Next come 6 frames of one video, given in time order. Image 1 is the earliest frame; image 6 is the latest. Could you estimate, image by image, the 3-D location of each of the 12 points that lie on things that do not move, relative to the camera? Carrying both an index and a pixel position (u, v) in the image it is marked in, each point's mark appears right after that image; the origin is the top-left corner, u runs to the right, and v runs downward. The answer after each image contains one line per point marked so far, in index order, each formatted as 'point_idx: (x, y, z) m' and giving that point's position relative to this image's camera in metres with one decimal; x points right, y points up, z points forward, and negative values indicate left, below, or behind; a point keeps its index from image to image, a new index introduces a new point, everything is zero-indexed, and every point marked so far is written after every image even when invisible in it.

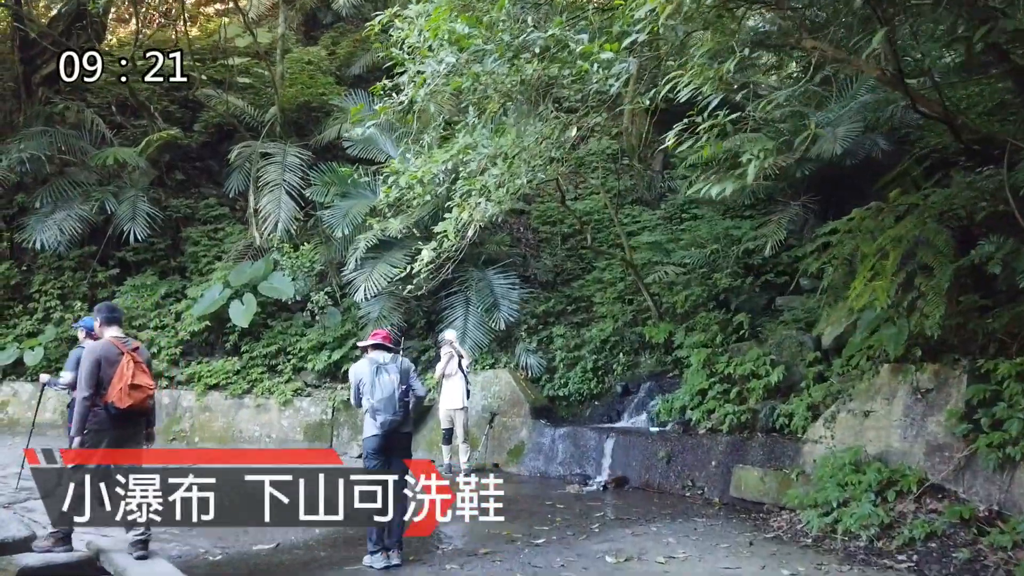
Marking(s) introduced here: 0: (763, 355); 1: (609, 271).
0: (+2.4, -0.6, +7.2) m
1: (+1.4, +0.2, +10.9) m
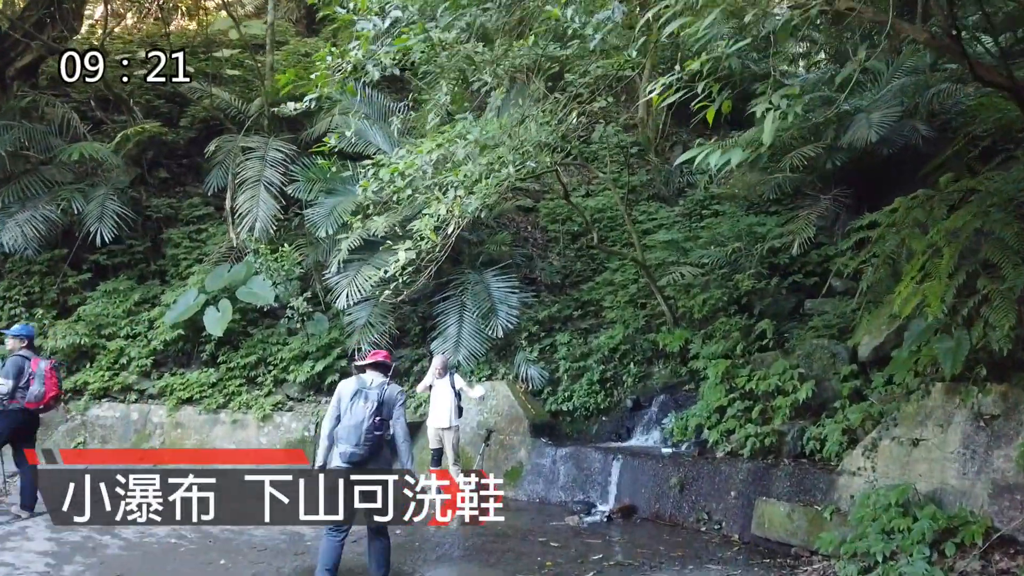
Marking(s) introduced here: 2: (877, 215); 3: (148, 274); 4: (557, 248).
0: (+2.3, -0.7, +6.3) m
1: (+1.4, +0.2, +10.1) m
2: (+2.6, +0.5, +5.3) m
3: (-4.8, +0.2, +10.0) m
4: (+0.7, +0.6, +11.4) m
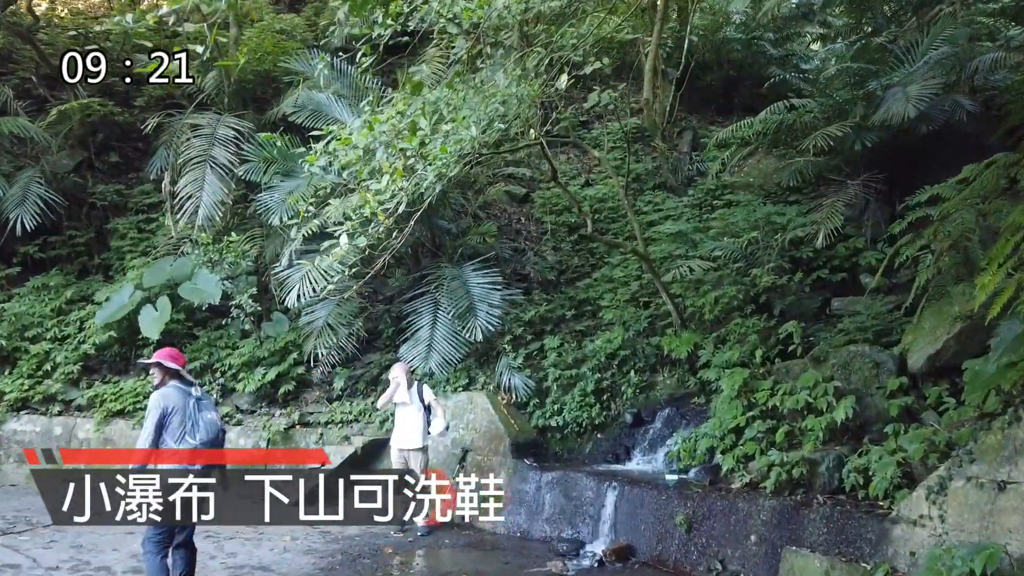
0: (+2.1, -0.6, +5.1) m
1: (+1.3, +0.2, +8.9) m
2: (+2.3, +0.5, +4.2) m
3: (-4.9, +0.2, +8.9) m
4: (+0.5, +0.6, +10.3) m
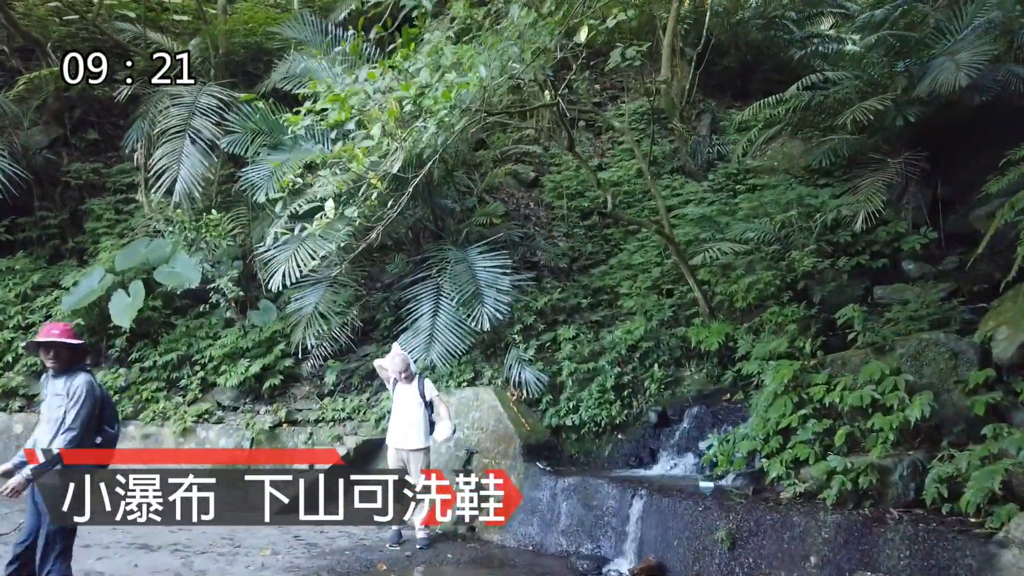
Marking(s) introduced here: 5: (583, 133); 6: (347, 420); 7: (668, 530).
0: (+2.2, -0.5, +4.4) m
1: (+1.4, +0.4, +8.2) m
2: (+2.4, +0.7, +3.4) m
3: (-4.8, +0.4, +8.2) m
4: (+0.7, +0.8, +9.5) m
5: (+1.1, +2.4, +11.6) m
6: (-1.4, -1.1, +6.5) m
7: (+1.0, -1.5, +4.7) m
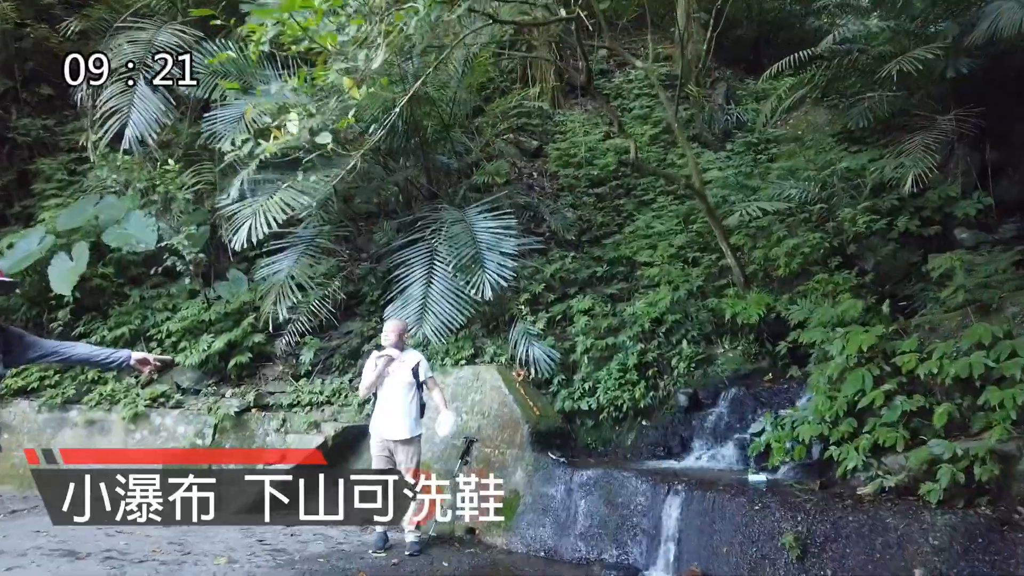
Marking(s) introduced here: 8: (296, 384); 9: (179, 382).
0: (+2.2, -0.2, +3.5) m
1: (+1.4, +0.6, +7.3) m
2: (+2.5, +0.9, +2.5) m
3: (-4.8, +0.7, +7.2) m
4: (+0.7, +1.0, +8.6) m
5: (+1.1, +2.7, +10.7) m
6: (-1.4, -0.9, +5.6) m
7: (+1.0, -1.2, +3.8) m
8: (-1.6, -0.7, +5.8) m
9: (-2.6, -0.7, +5.8) m
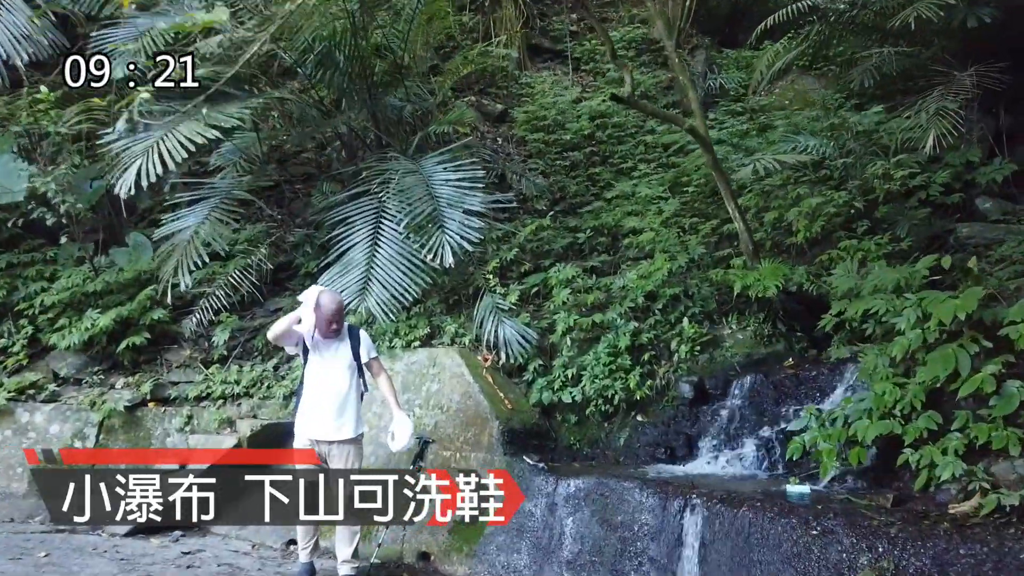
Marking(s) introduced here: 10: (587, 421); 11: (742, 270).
0: (+2.1, 0.0, +2.5) m
1: (+1.1, +0.9, +6.3) m
2: (+2.5, +1.1, +1.6) m
3: (-5.1, +0.9, +5.9) m
4: (+0.3, +1.3, +7.6) m
5: (+0.6, +2.9, +9.7) m
6: (-1.6, -0.6, +4.5) m
7: (+0.9, -1.0, +2.8) m
8: (-1.9, -0.5, +4.7) m
9: (-2.8, -0.5, +4.6) m
10: (+0.4, -0.8, +4.4) m
11: (+1.5, +0.1, +4.8) m
